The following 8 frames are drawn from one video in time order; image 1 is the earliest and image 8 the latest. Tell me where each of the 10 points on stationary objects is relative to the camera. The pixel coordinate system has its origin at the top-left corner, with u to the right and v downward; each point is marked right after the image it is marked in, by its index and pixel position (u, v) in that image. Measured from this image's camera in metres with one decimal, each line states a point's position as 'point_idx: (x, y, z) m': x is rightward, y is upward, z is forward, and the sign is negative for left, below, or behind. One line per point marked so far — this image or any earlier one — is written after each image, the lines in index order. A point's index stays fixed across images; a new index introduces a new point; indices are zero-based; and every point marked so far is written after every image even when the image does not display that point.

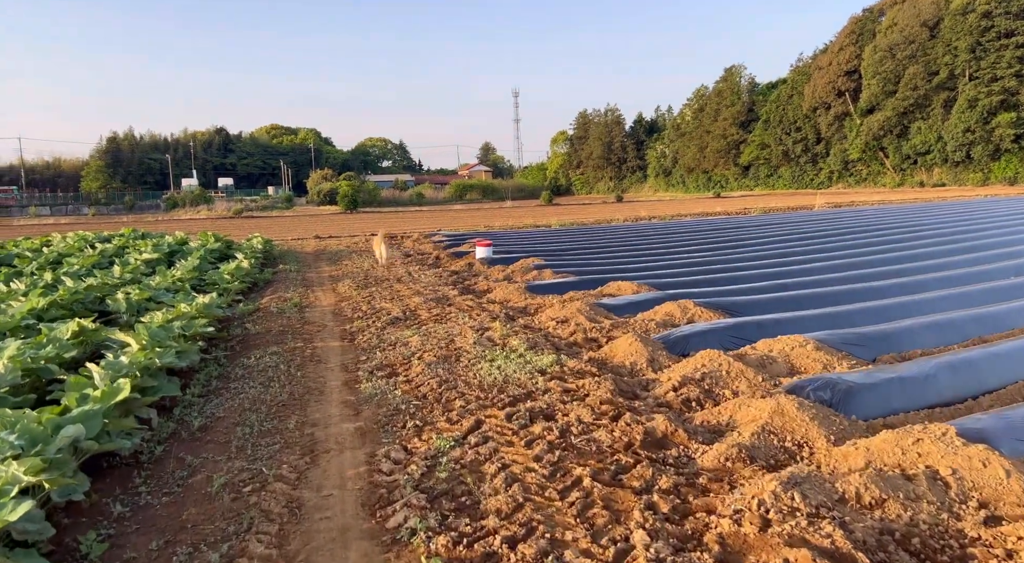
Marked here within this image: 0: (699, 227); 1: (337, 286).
0: (+4.8, +1.4, +17.7) m
1: (-2.1, -0.1, +8.7) m
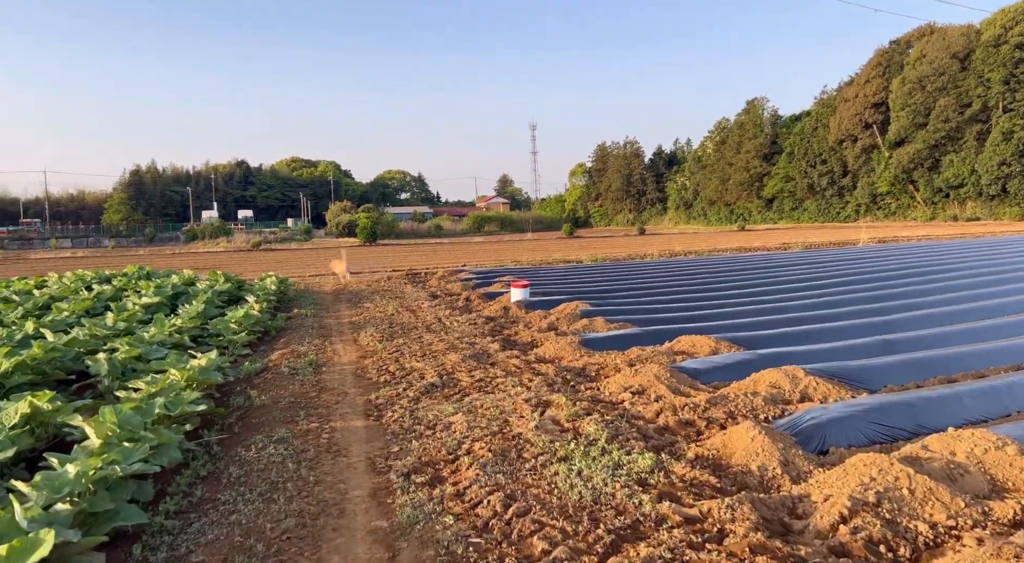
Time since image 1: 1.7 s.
0: (+5.5, +0.5, +16.5) m
1: (-1.6, -0.6, +7.6) m
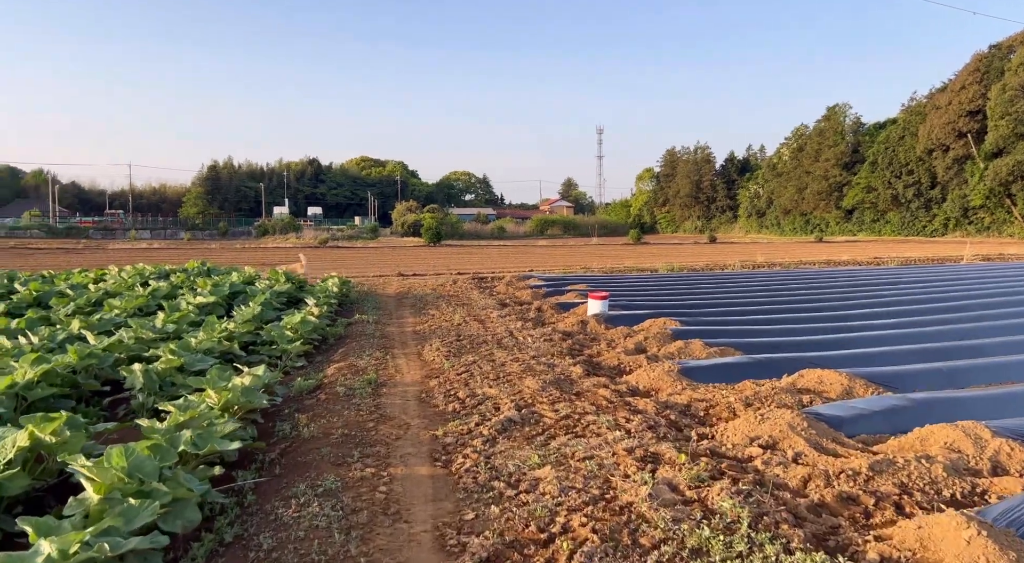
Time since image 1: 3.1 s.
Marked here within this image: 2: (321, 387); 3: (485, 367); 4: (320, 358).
0: (+7.0, +0.1, +15.1) m
1: (-0.8, -0.7, +6.8) m
2: (-1.5, -0.8, +5.4) m
3: (-0.2, -0.7, +5.9) m
4: (-1.8, -0.7, +6.7) m
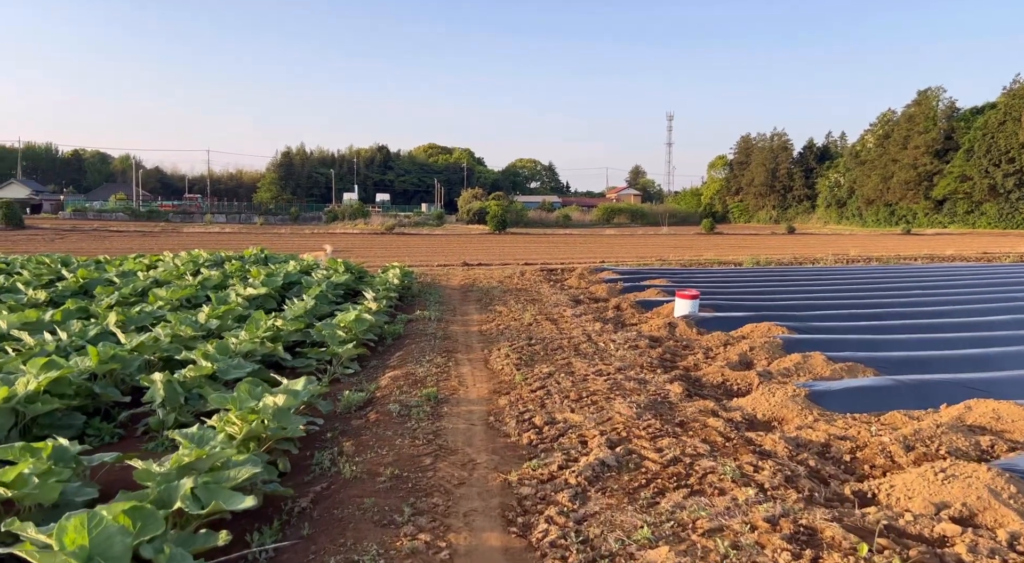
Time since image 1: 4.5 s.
0: (+8.5, +0.1, +13.5) m
1: (-0.2, -0.6, +6.0) m
2: (-0.9, -0.8, +4.6) m
3: (+0.4, -0.7, +5.0) m
4: (-1.1, -0.7, +5.9) m
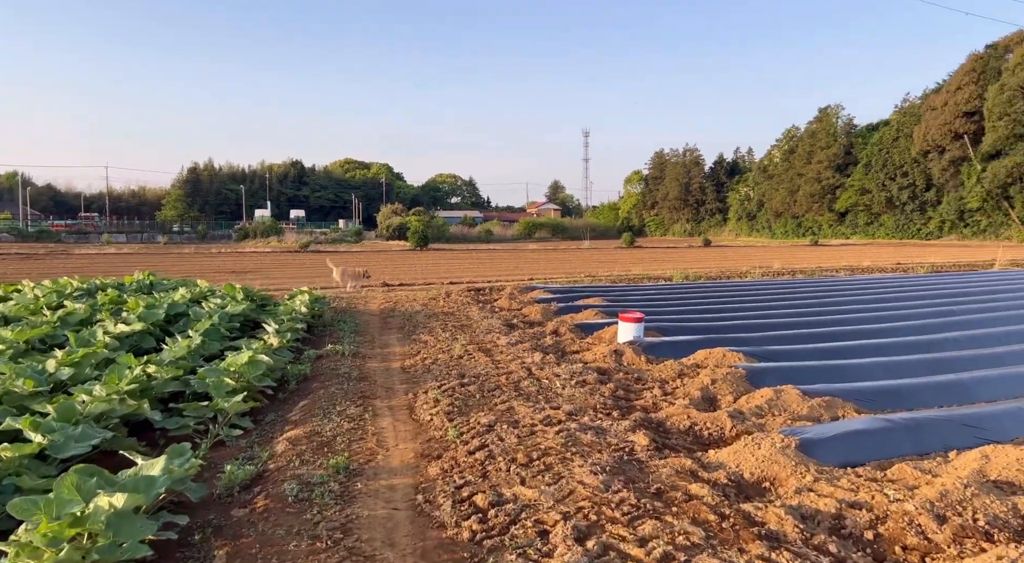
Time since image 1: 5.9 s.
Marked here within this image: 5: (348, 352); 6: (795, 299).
0: (+7.1, -0.1, +13.5) m
1: (-0.7, -0.9, +5.0) m
2: (-1.3, -1.0, +3.5) m
3: (0.0, -0.9, +4.1) m
4: (-1.6, -0.9, +4.8) m
5: (-1.6, -0.7, +6.8) m
6: (+4.6, -0.3, +11.4) m
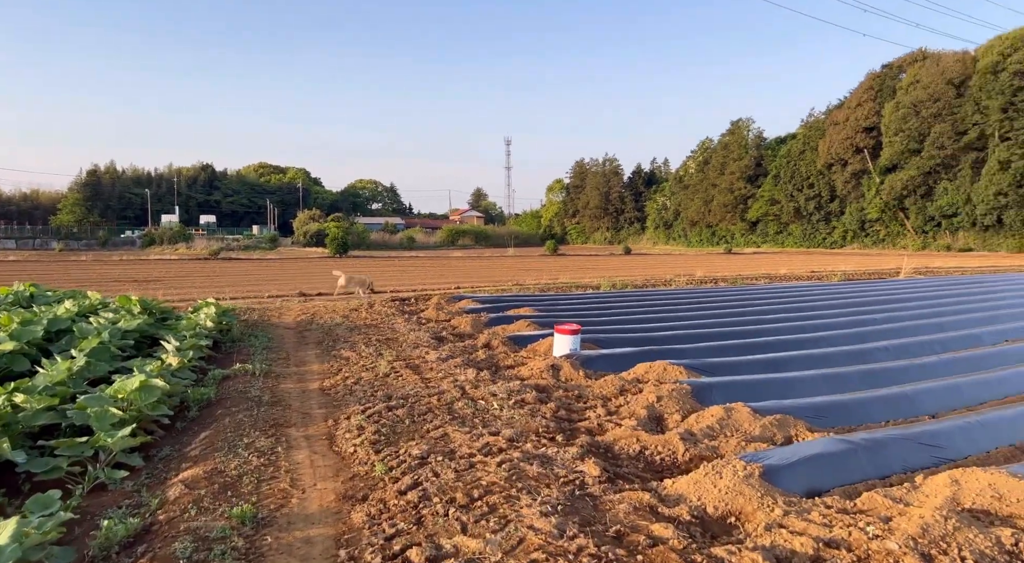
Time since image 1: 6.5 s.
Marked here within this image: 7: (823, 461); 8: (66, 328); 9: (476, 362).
0: (+5.6, -0.3, +13.7) m
1: (-1.1, -0.9, +4.4) m
2: (-1.5, -1.1, +2.9) m
3: (-0.3, -1.0, +3.6) m
4: (-2.0, -1.0, +4.1) m
5: (-2.2, -0.8, +6.1) m
6: (+3.4, -0.4, +11.4) m
7: (+1.6, -0.9, +3.7) m
8: (-4.1, -0.4, +6.4) m
9: (-0.3, -0.8, +6.6) m
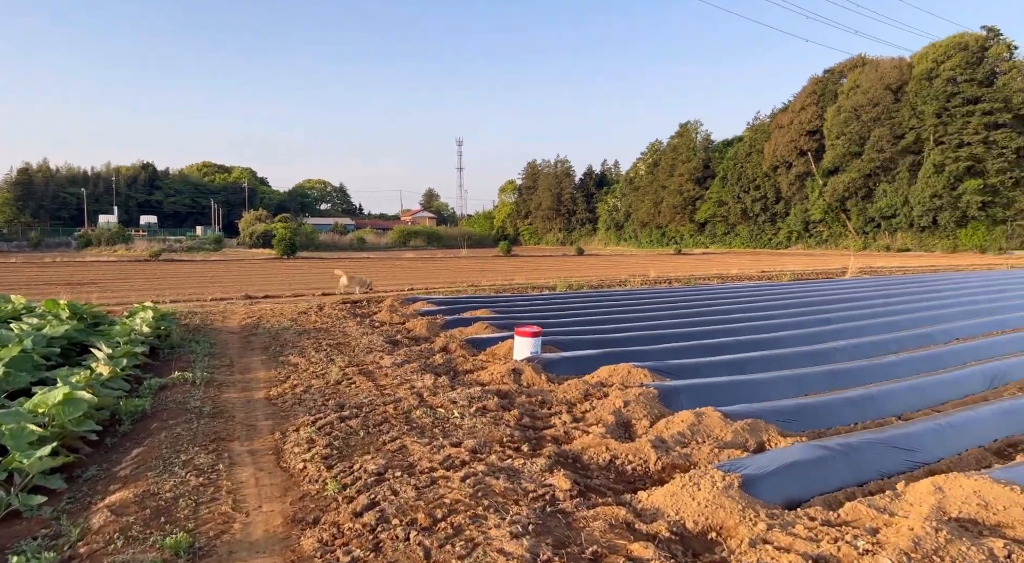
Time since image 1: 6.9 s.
0: (+4.8, -0.3, +13.8) m
1: (-1.3, -1.0, +4.1) m
2: (-1.6, -1.1, +2.6) m
3: (-0.5, -1.0, +3.3) m
4: (-2.2, -1.0, +3.7) m
5: (-2.5, -0.8, +5.7) m
6: (+2.7, -0.4, +11.3) m
7: (+1.5, -0.9, +3.6) m
8: (-4.4, -0.4, +5.8) m
9: (-0.7, -0.8, +6.3) m
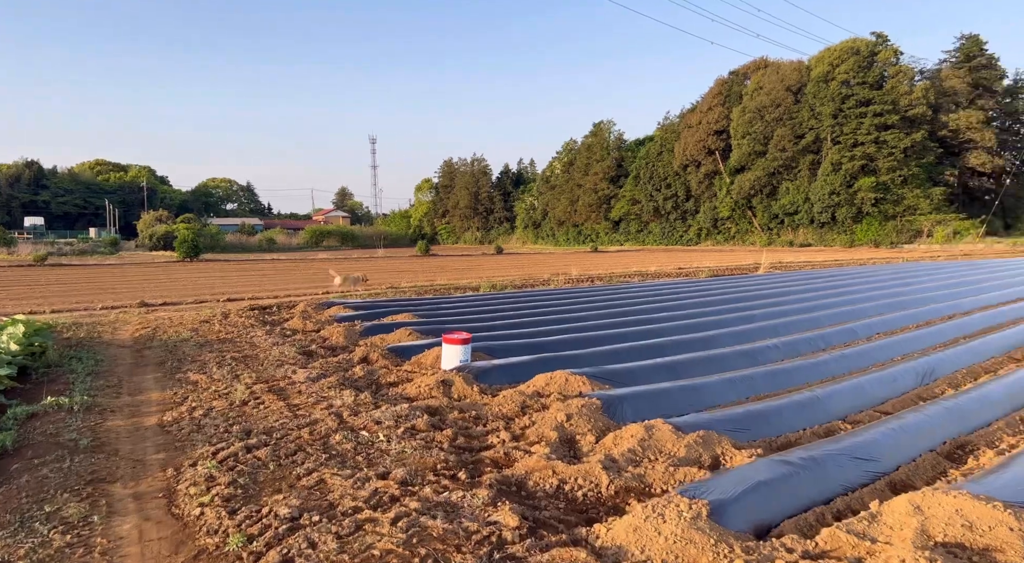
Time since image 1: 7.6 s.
0: (+3.3, -0.2, +13.8) m
1: (-1.6, -1.0, +3.5) m
2: (-1.8, -1.1, +1.9) m
3: (-0.8, -1.0, +2.8) m
4: (-2.5, -1.1, +3.0) m
5: (-3.0, -0.9, +4.9) m
6: (+1.5, -0.4, +11.1) m
7: (+1.2, -1.0, +3.3) m
8: (-4.9, -0.5, +4.8) m
9: (-1.3, -0.8, +5.7) m
